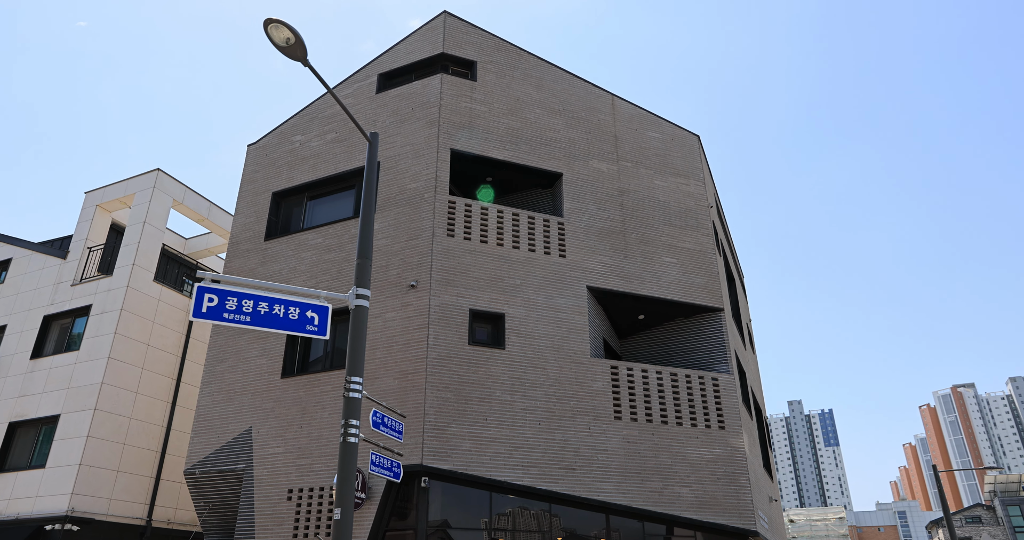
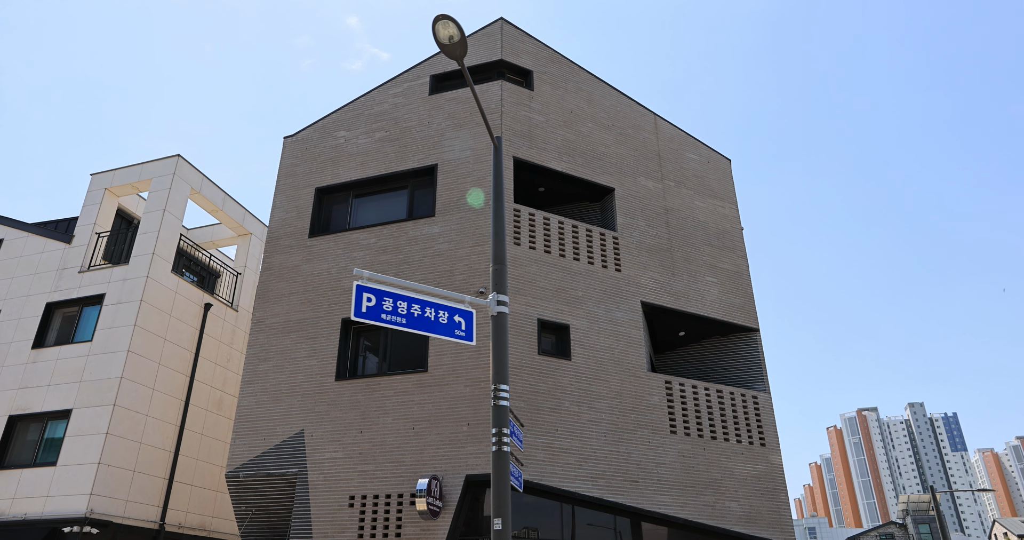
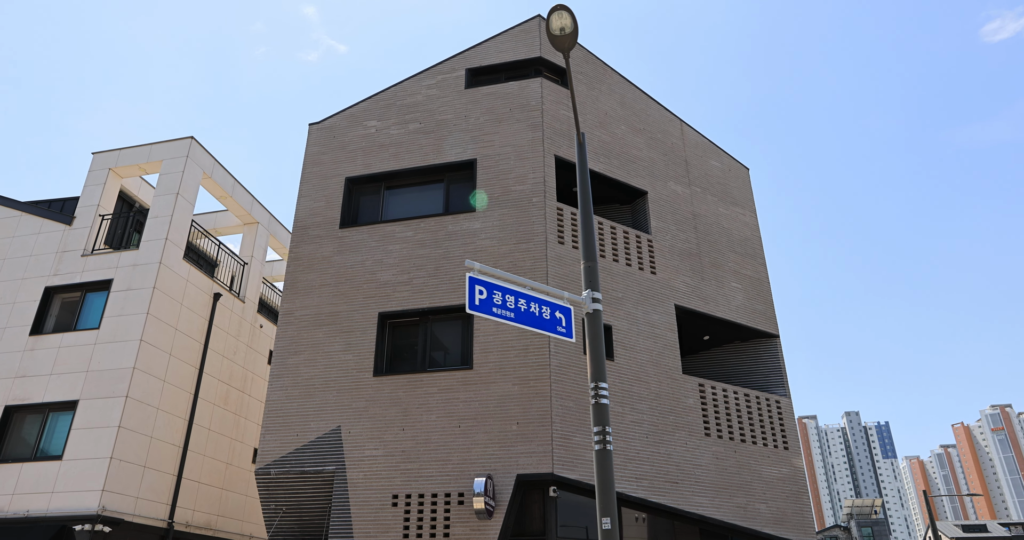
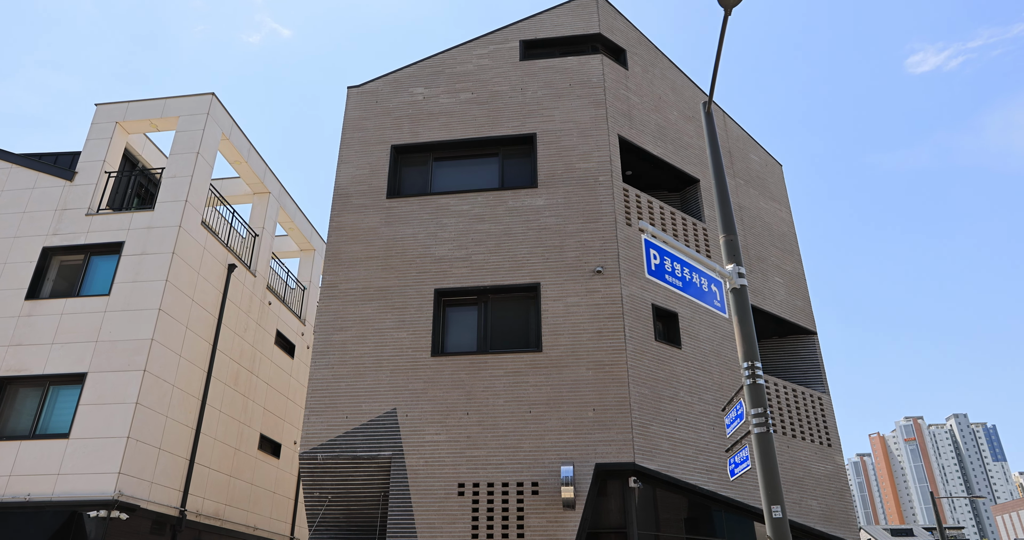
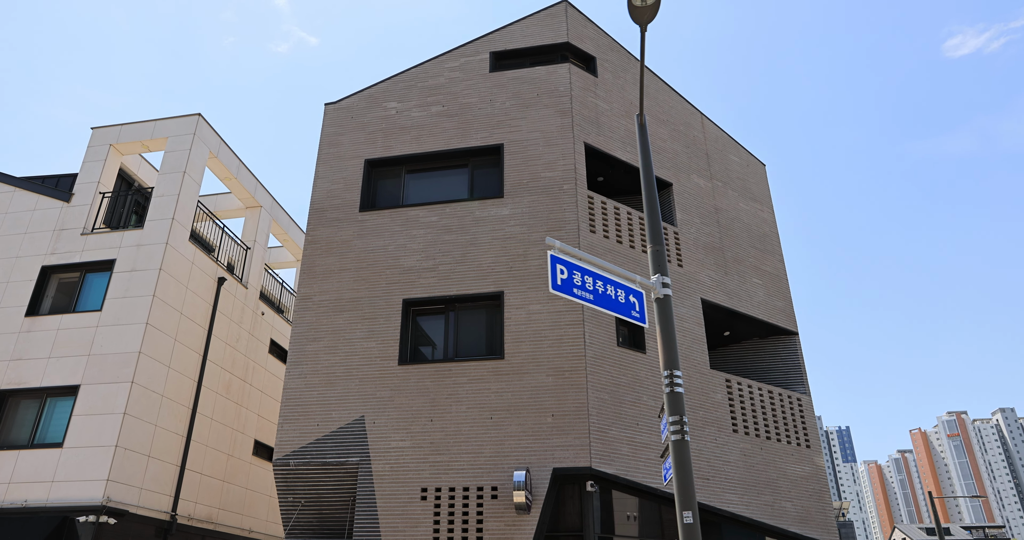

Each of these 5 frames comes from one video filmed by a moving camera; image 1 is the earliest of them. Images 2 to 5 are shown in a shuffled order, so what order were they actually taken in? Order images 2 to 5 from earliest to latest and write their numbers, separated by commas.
2, 3, 5, 4
